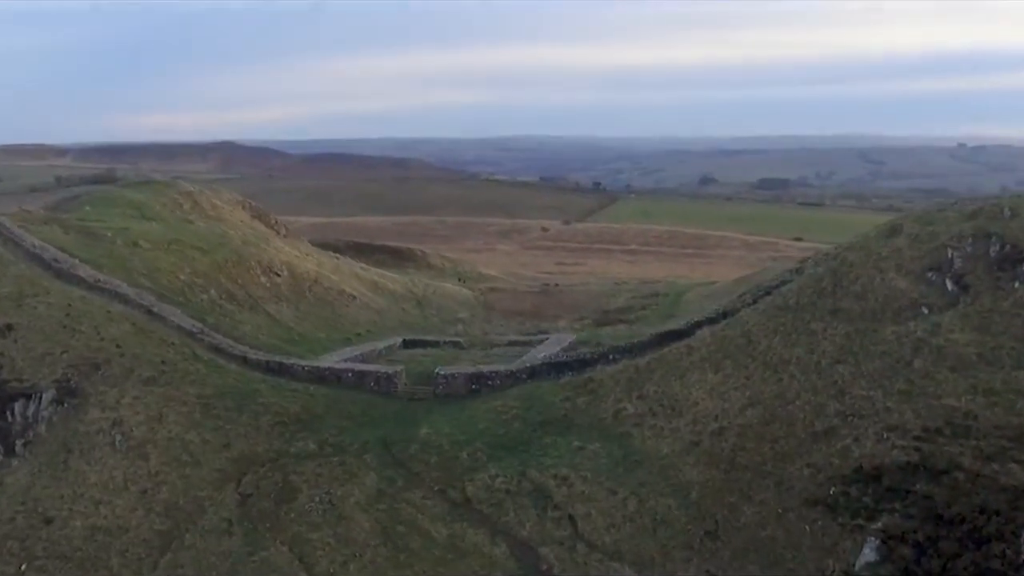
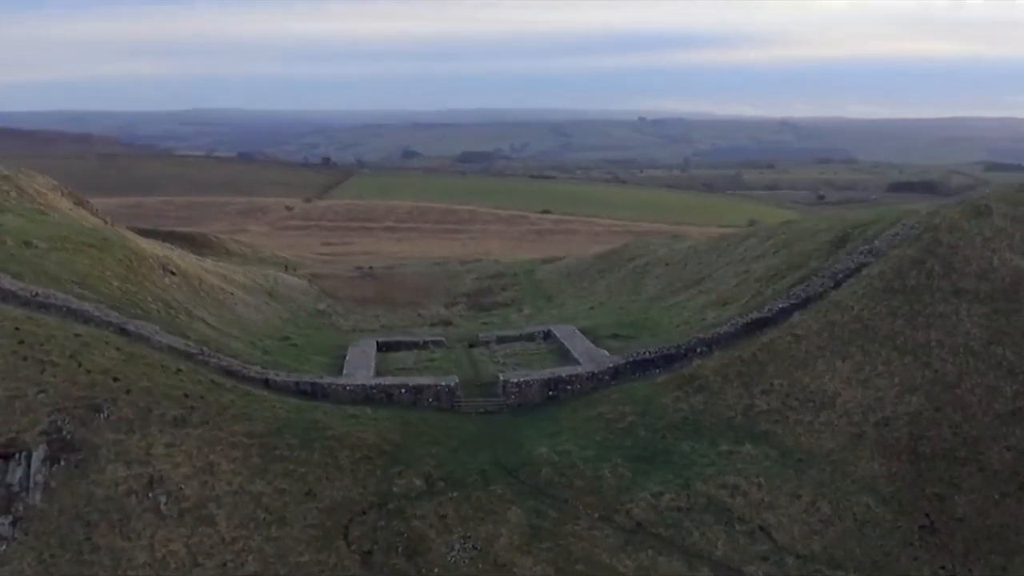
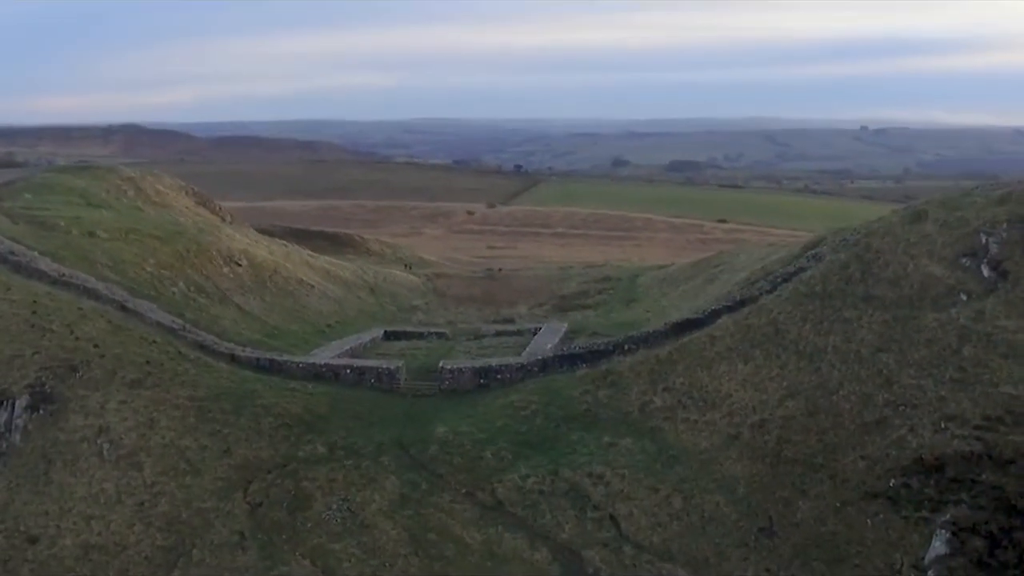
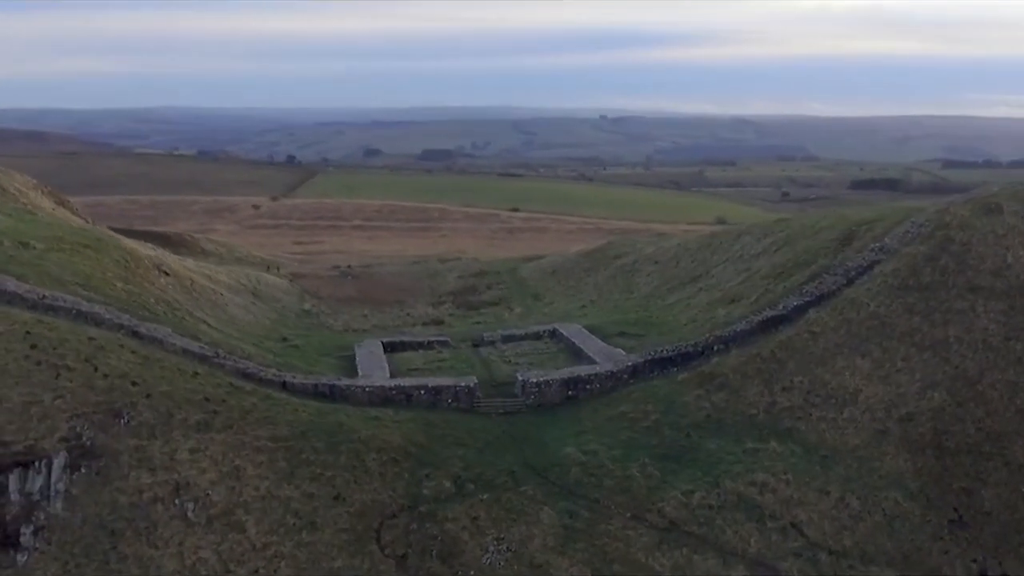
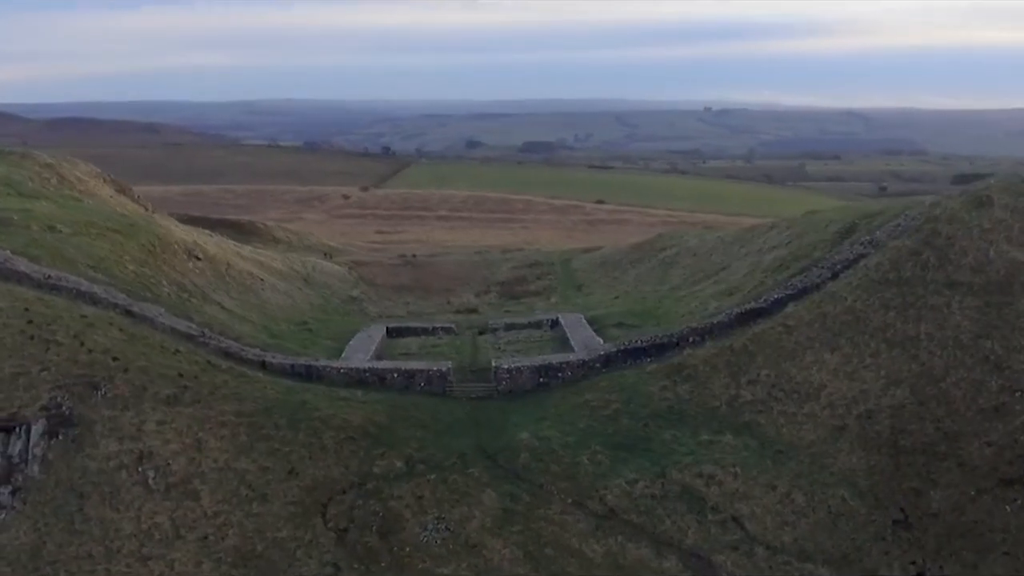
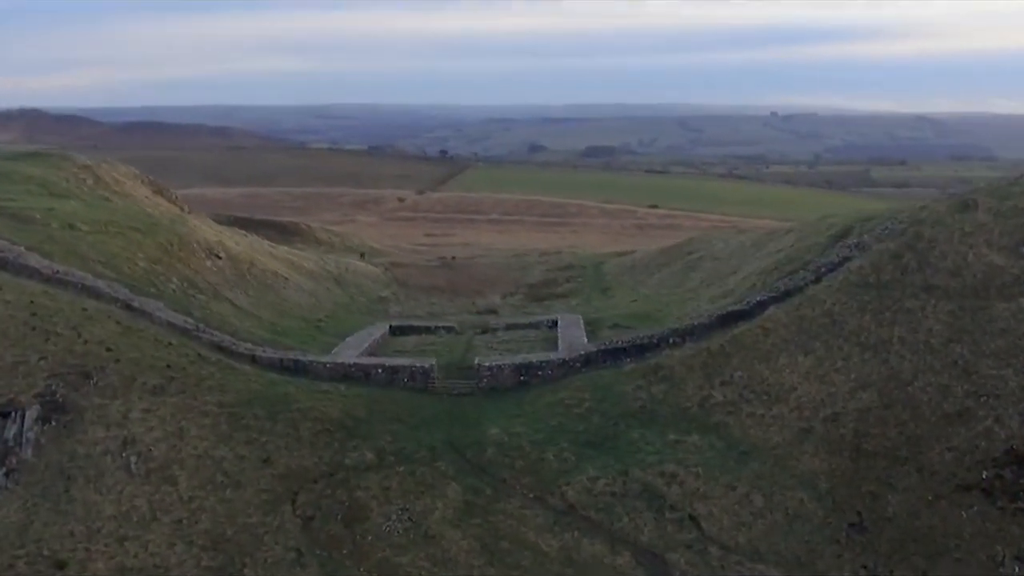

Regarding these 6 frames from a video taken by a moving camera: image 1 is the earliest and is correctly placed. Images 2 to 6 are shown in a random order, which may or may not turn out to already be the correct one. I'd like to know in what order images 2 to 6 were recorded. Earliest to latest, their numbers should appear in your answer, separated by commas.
3, 6, 5, 2, 4
